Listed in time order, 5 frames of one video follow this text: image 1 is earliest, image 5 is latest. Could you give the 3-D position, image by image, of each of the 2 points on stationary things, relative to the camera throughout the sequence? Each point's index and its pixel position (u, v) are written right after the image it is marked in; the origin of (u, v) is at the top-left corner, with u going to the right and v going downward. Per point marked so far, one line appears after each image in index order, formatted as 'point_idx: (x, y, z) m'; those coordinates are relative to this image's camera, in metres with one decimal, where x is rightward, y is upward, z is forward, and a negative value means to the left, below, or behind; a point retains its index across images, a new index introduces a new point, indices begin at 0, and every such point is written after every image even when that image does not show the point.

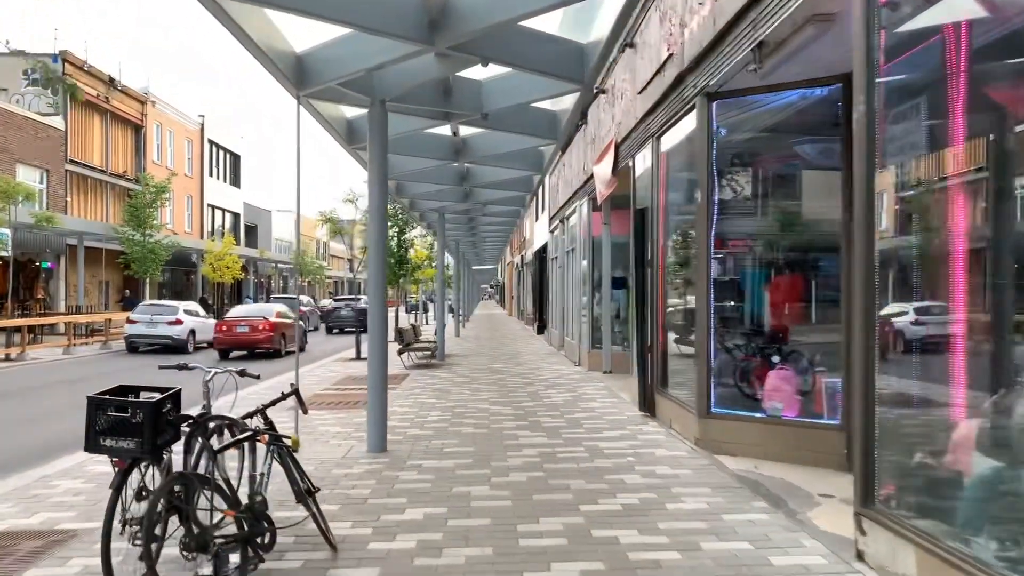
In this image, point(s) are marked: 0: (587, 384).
0: (+1.1, -1.4, +12.6) m
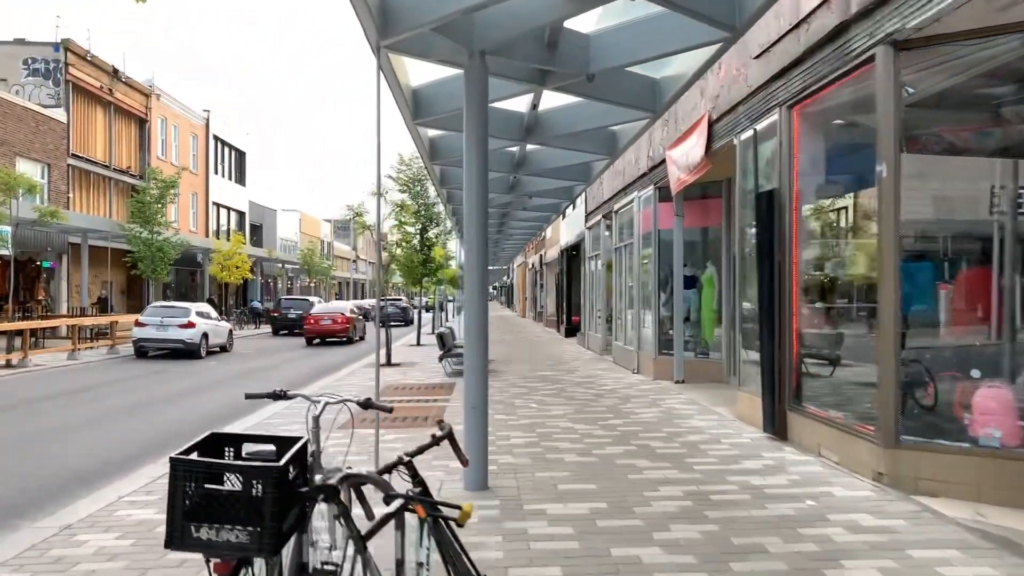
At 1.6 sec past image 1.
0: (+2.1, -1.4, +11.1) m
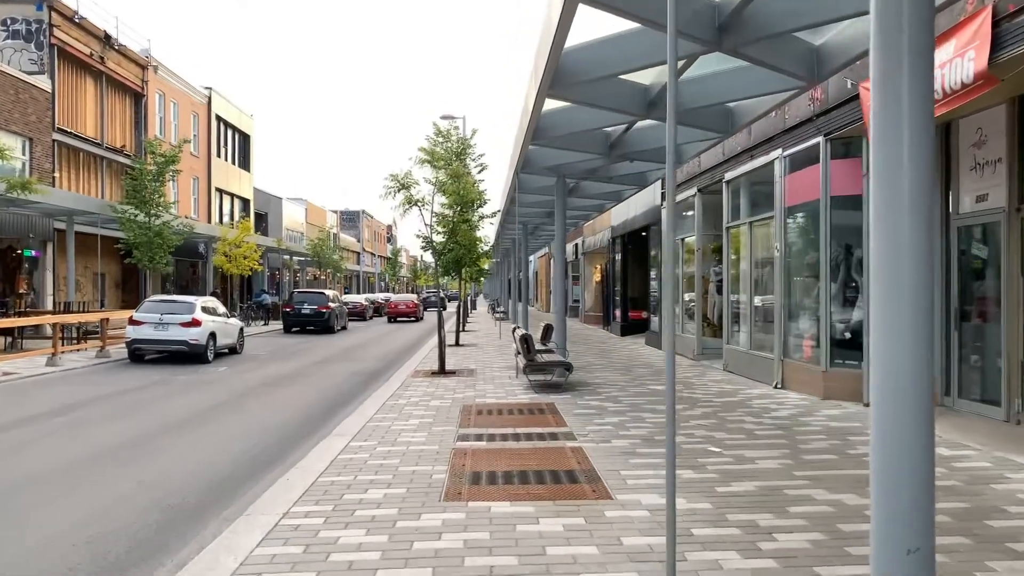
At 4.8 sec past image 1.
0: (+3.5, -1.3, +7.6) m
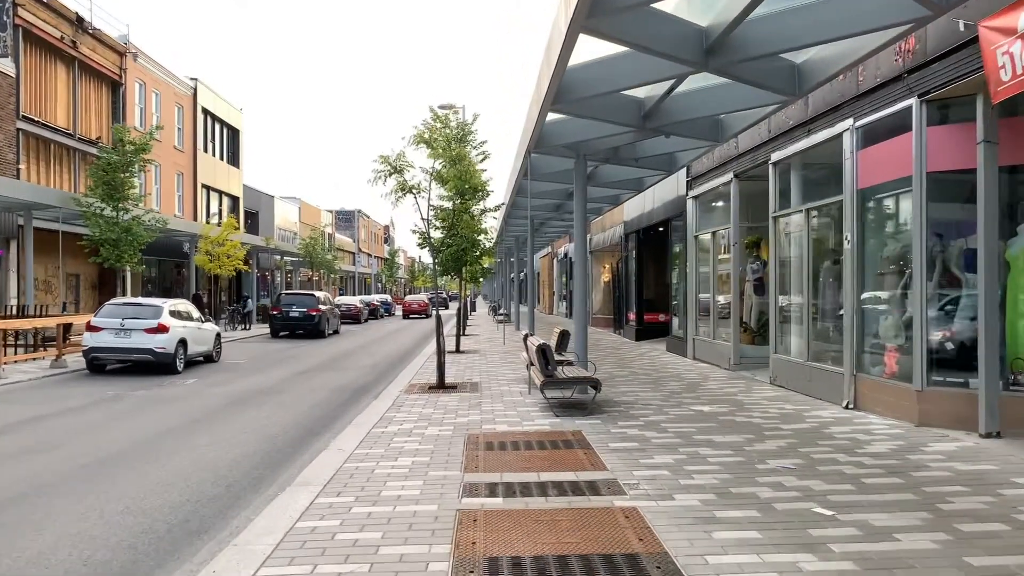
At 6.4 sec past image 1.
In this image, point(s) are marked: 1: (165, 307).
0: (+3.7, -1.3, +5.6) m
1: (-6.8, -0.4, +16.5) m
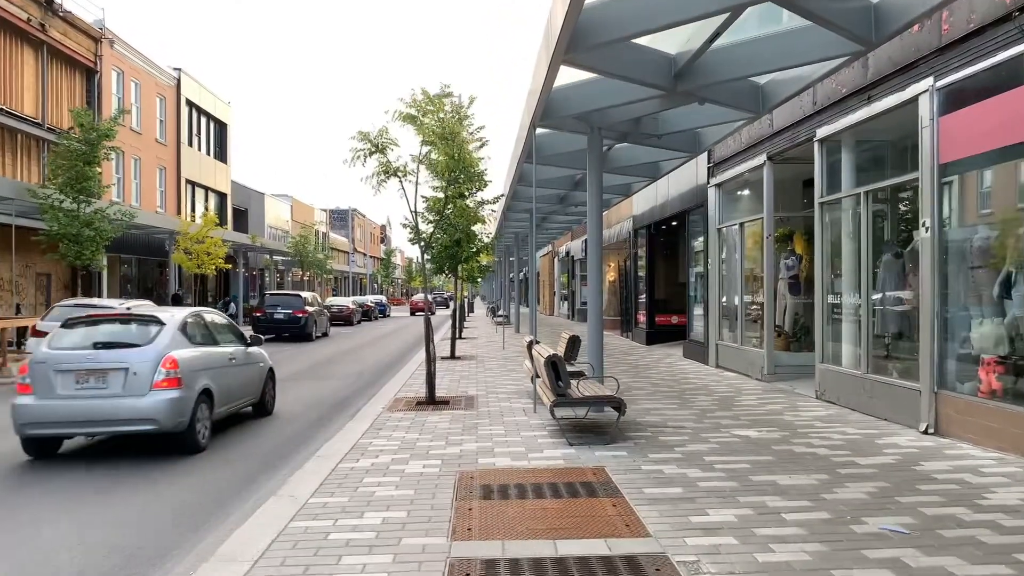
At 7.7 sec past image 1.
0: (+3.7, -1.3, +3.8) m
1: (-6.7, -0.4, +14.7) m
